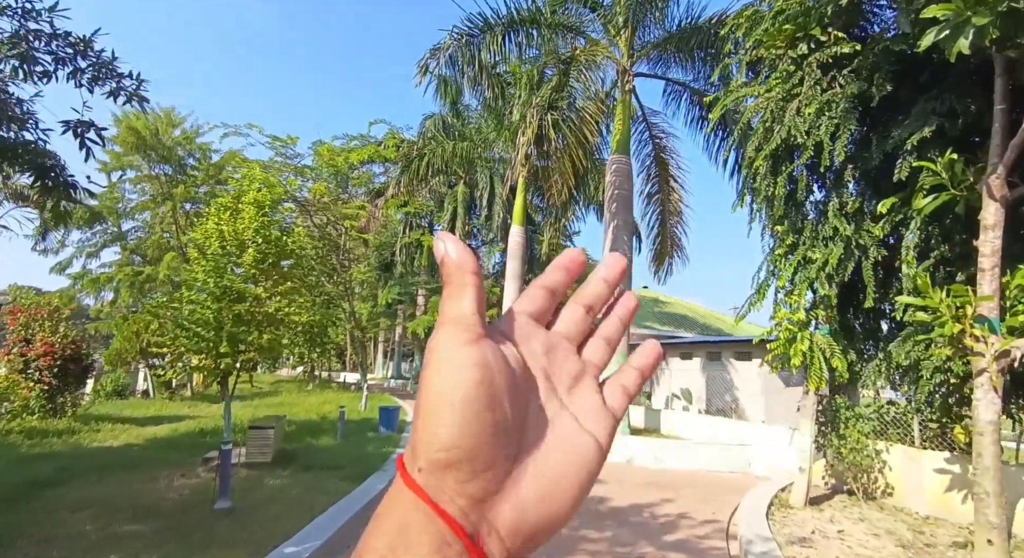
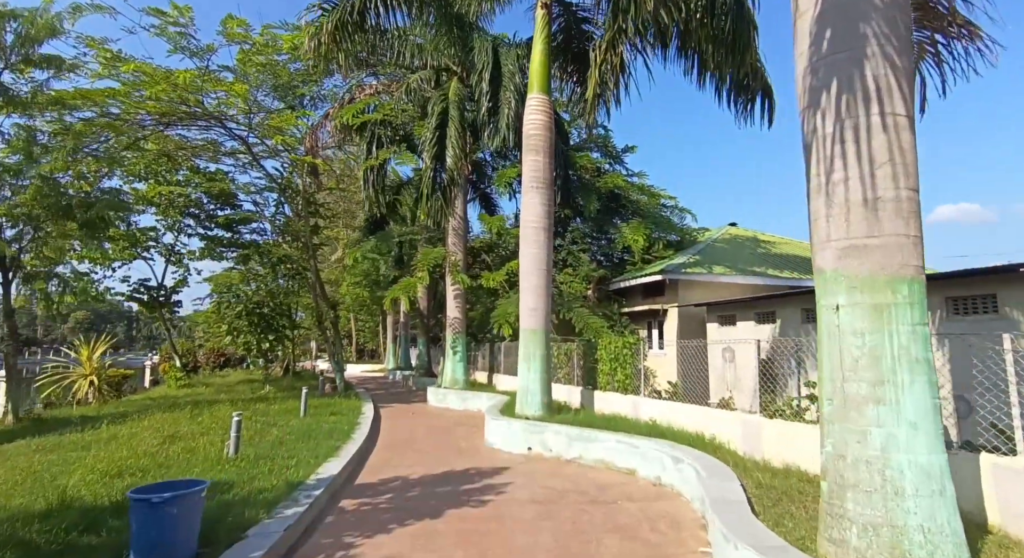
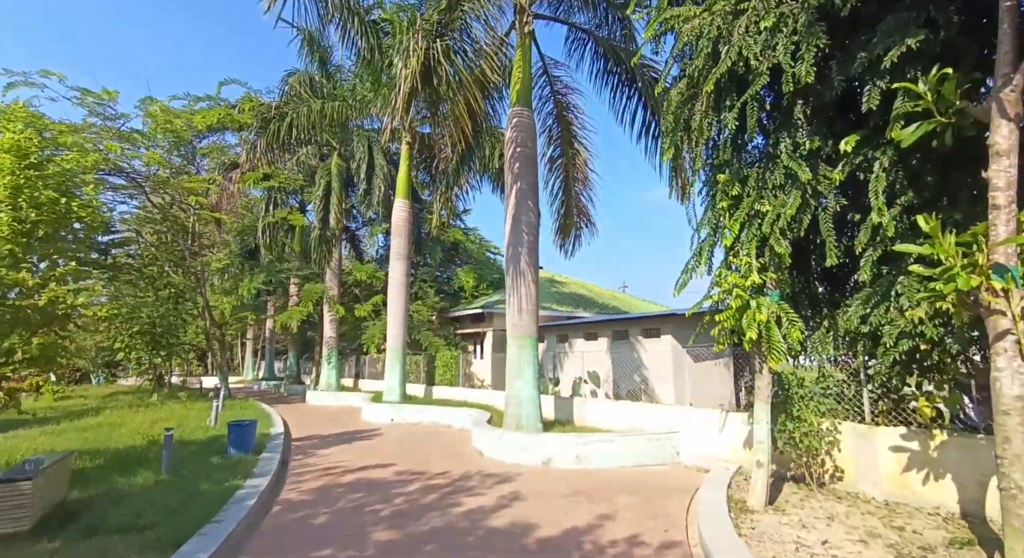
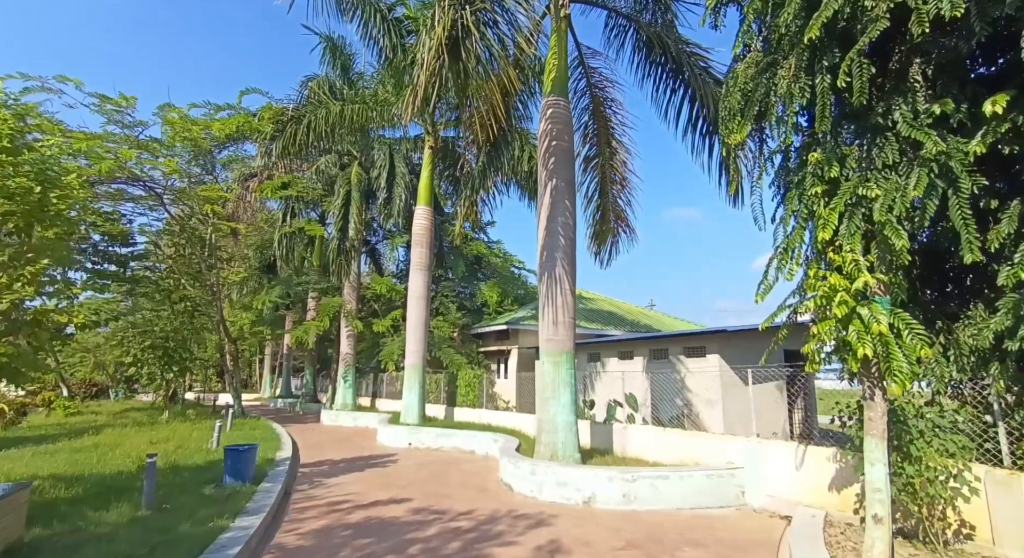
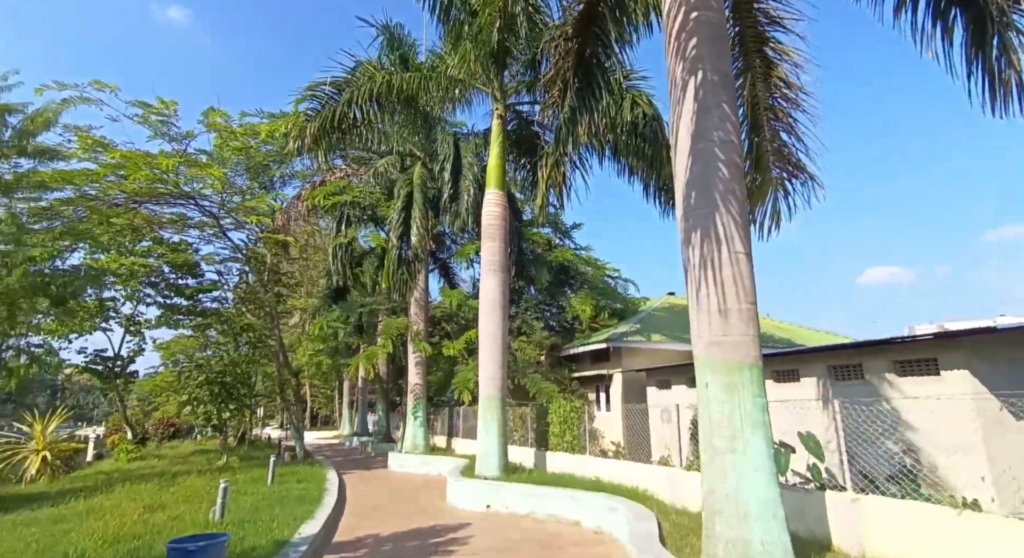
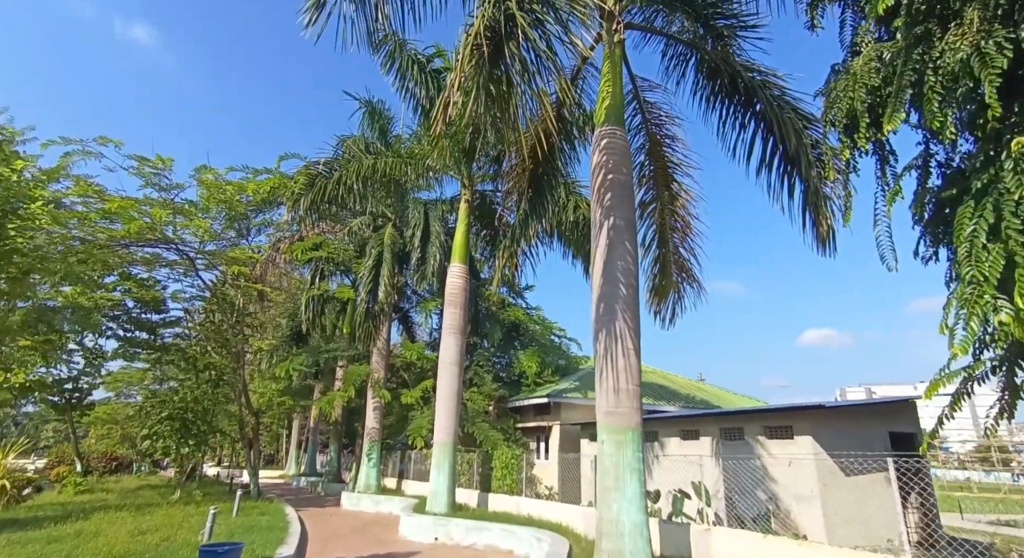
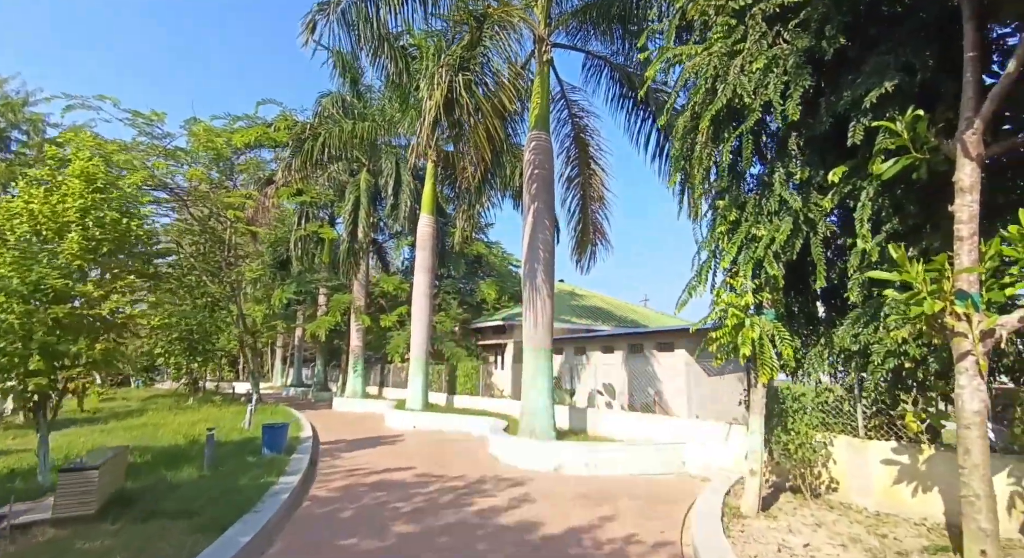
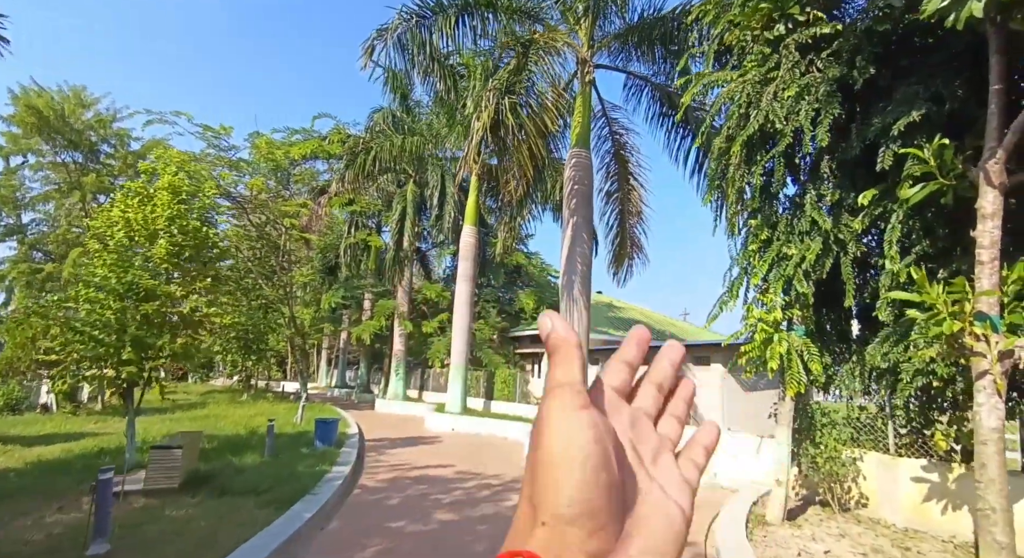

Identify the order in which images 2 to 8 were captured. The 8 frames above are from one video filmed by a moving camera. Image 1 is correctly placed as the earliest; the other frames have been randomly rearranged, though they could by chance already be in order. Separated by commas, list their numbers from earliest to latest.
8, 7, 3, 4, 6, 5, 2
